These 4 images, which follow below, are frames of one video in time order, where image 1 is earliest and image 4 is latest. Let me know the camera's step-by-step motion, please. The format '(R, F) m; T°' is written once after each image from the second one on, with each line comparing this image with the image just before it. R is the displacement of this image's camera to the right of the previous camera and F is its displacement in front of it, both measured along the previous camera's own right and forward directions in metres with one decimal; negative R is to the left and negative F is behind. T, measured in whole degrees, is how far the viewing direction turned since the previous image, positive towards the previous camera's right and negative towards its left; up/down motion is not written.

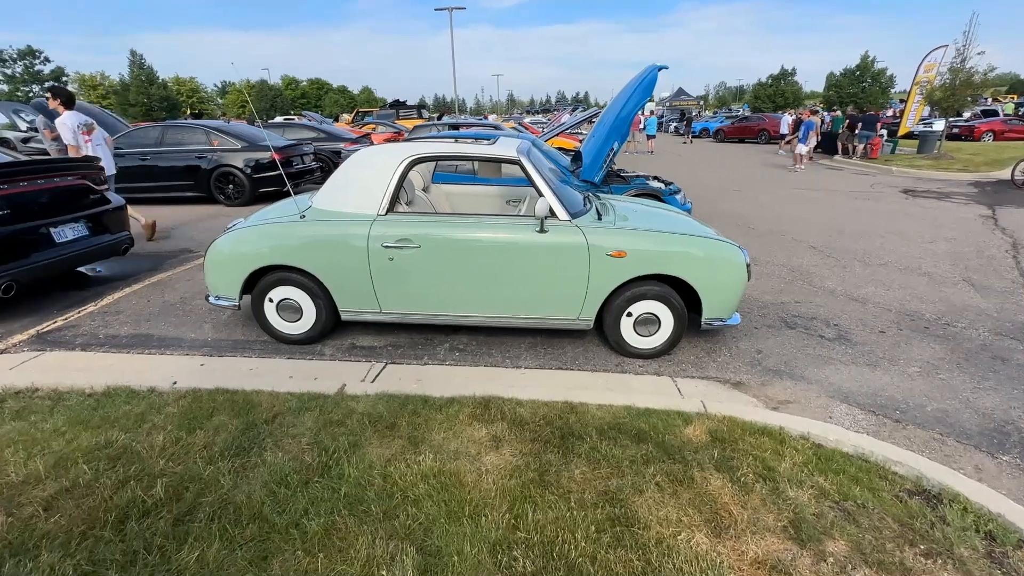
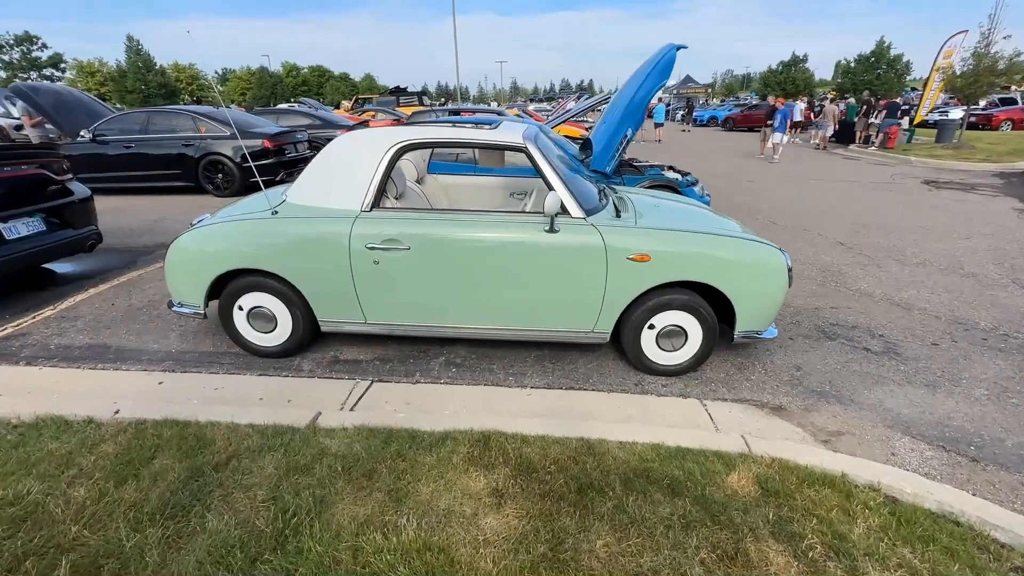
(0.0, +0.5) m; 0°
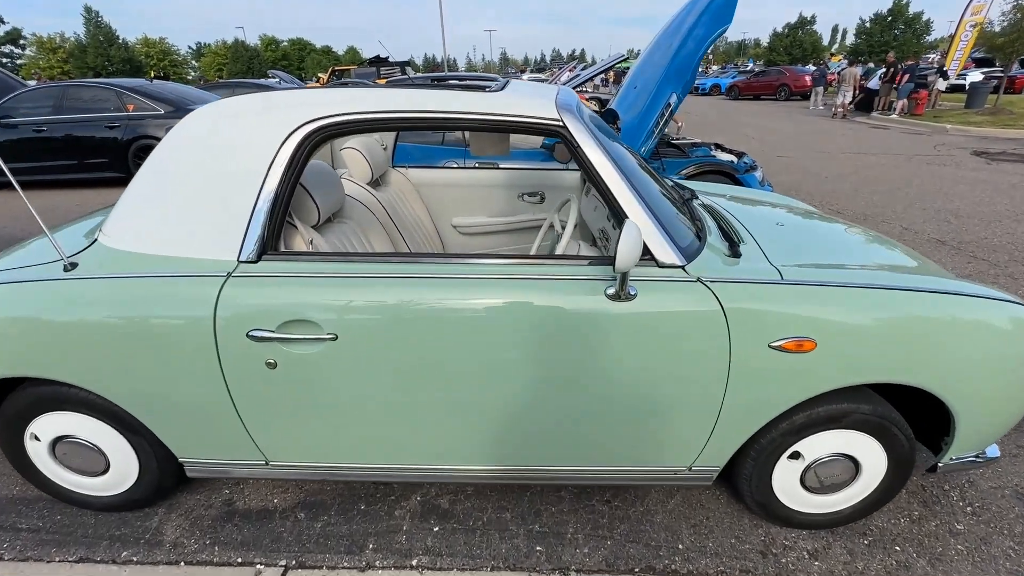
(-0.1, +1.7) m; +1°
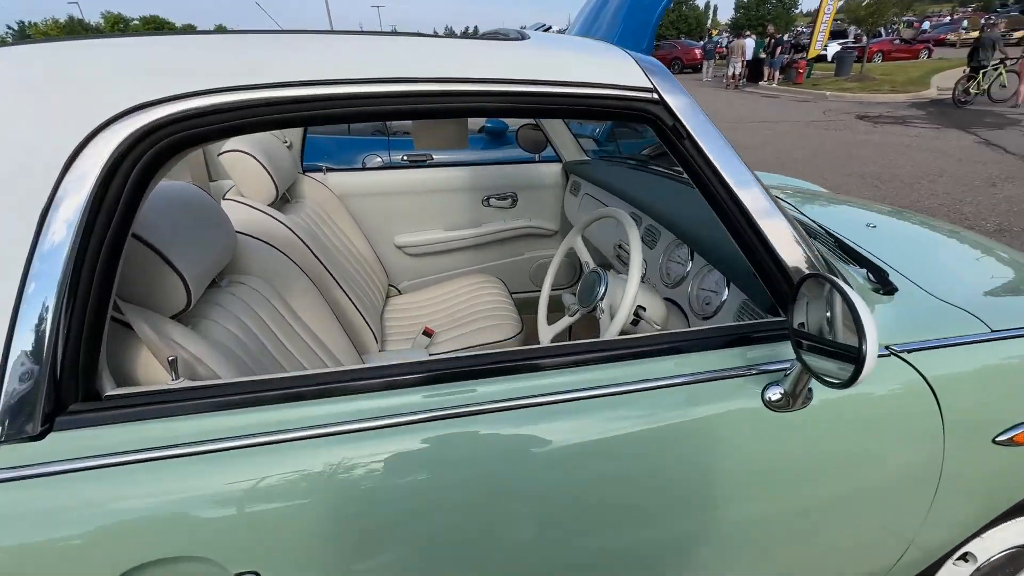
(-0.3, +0.8) m; +10°
